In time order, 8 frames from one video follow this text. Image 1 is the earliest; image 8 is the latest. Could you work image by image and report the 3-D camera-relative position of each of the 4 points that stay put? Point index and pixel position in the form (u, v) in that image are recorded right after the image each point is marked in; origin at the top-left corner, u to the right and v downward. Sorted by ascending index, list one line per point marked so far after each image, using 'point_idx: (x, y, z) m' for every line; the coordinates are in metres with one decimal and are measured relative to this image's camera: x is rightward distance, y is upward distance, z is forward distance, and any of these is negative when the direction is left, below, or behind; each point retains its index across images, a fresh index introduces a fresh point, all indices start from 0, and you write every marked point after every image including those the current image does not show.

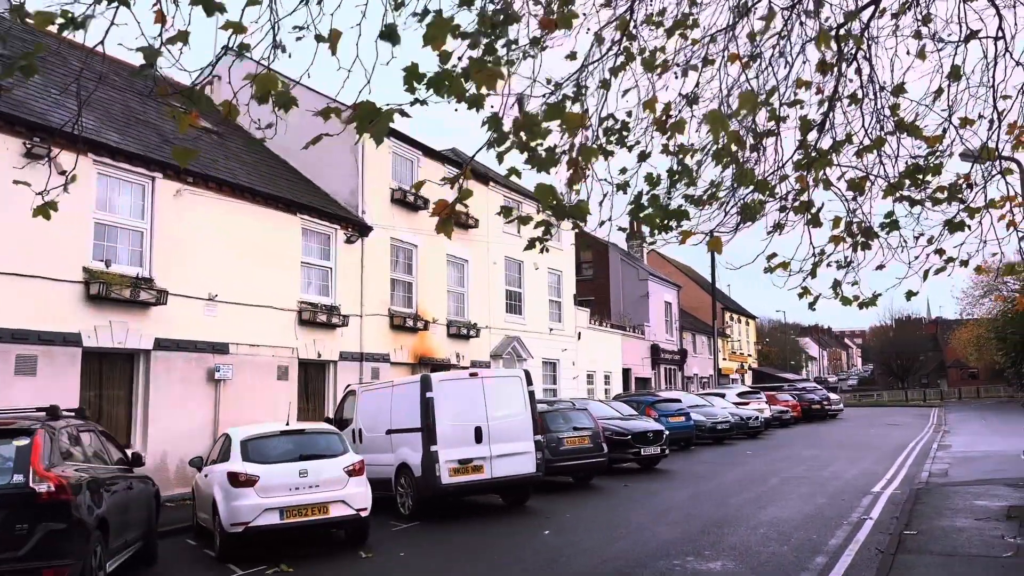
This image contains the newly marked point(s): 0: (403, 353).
0: (-2.4, -1.5, +18.1) m
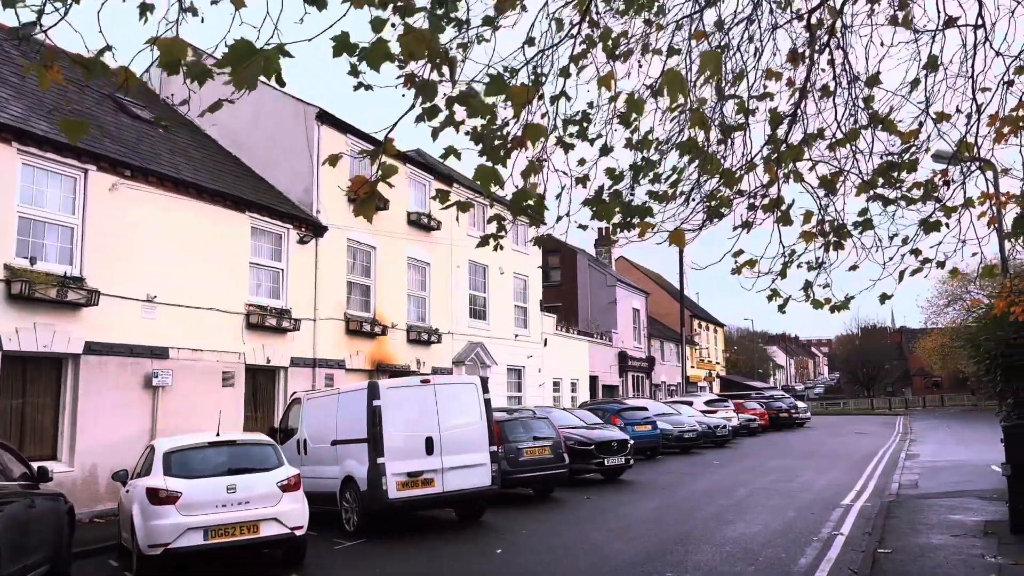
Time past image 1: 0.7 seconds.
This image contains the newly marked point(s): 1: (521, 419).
0: (-3.3, -1.5, +17.4) m
1: (+0.2, -2.1, +12.8) m
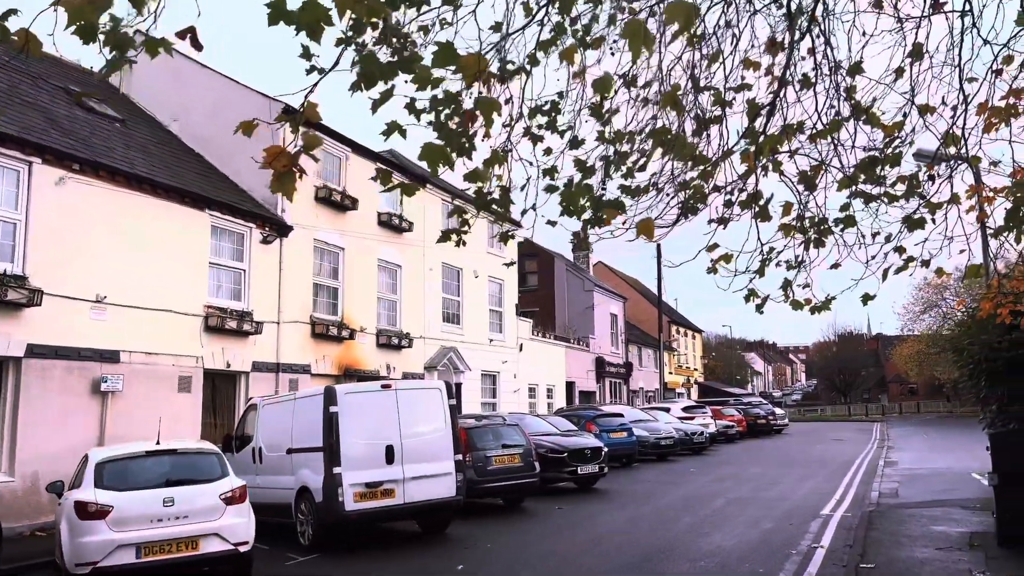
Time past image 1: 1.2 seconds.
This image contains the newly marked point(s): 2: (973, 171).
0: (-3.8, -1.6, +16.8) m
1: (-0.3, -2.1, +12.3) m
2: (+4.1, +1.0, +7.1) m
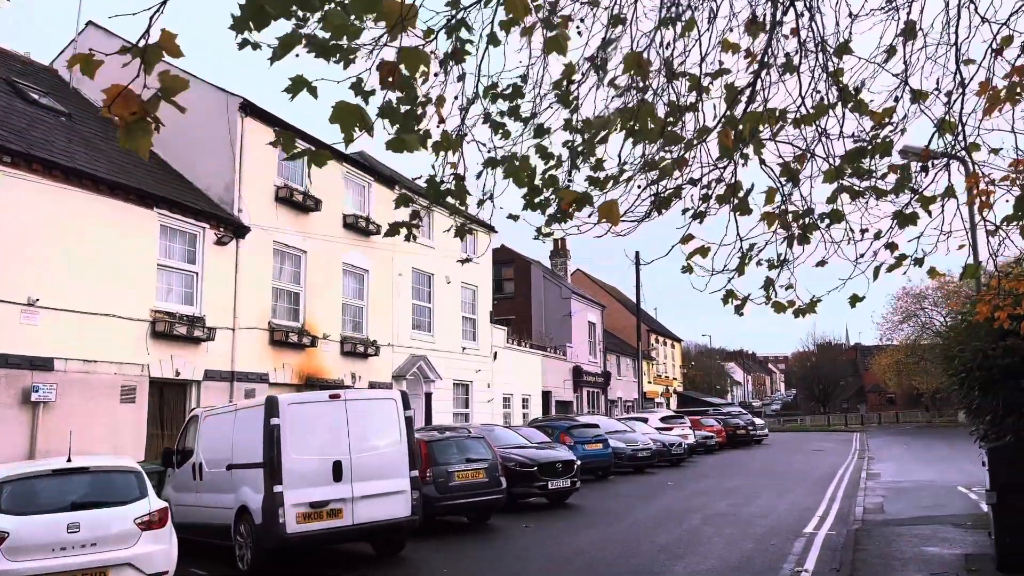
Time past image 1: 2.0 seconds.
0: (-4.4, -1.7, +15.9) m
1: (-0.8, -2.1, +11.5) m
2: (+3.7, +1.0, +6.5) m
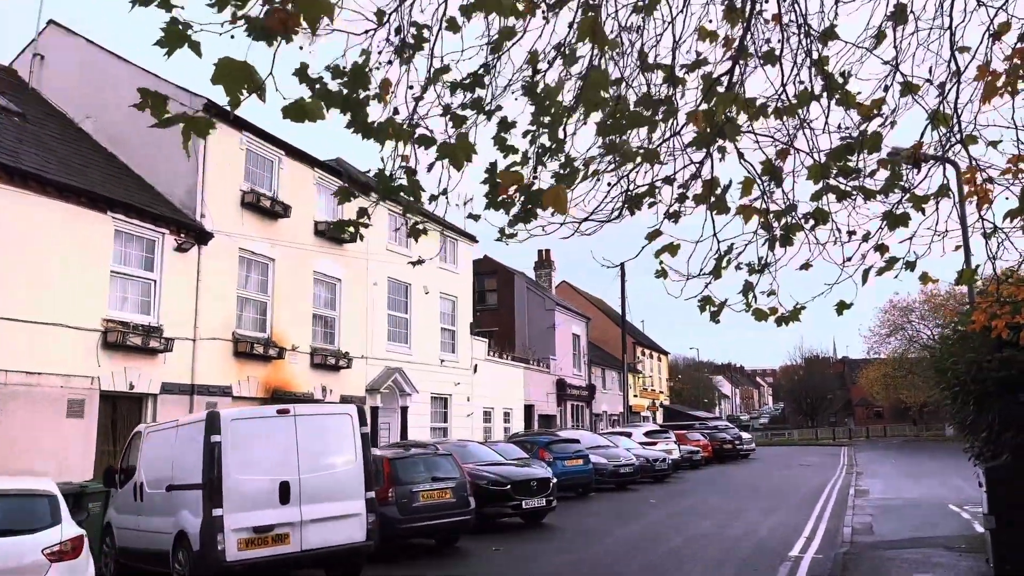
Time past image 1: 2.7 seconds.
0: (-4.9, -1.8, +15.2) m
1: (-1.2, -2.2, +10.8) m
2: (+3.4, +1.0, +6.0) m
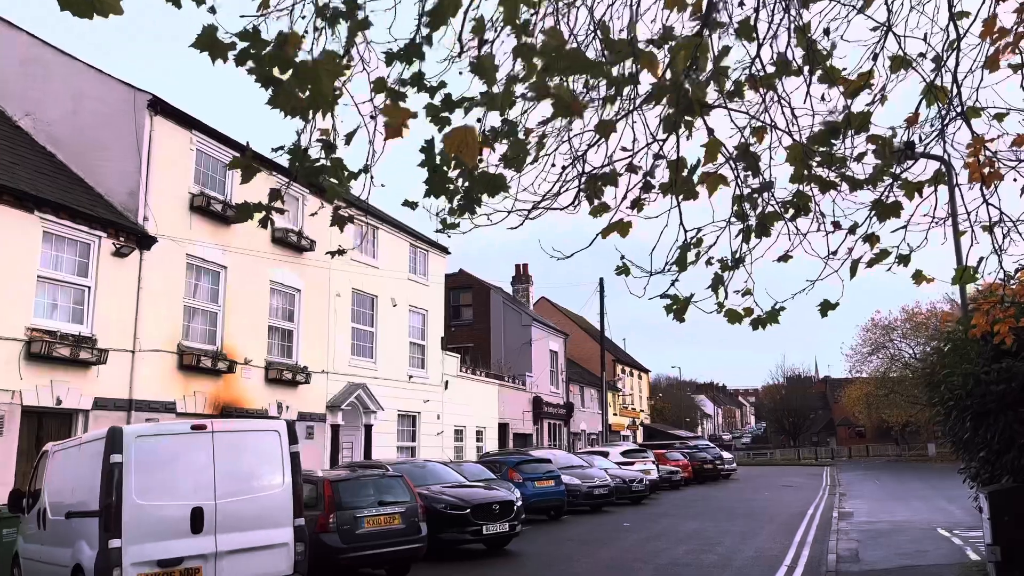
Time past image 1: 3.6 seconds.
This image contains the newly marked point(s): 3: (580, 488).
0: (-5.5, -2.0, +14.2) m
1: (-1.7, -2.3, +9.9) m
2: (+2.9, +1.0, +5.2) m
3: (+1.6, -4.6, +18.6) m
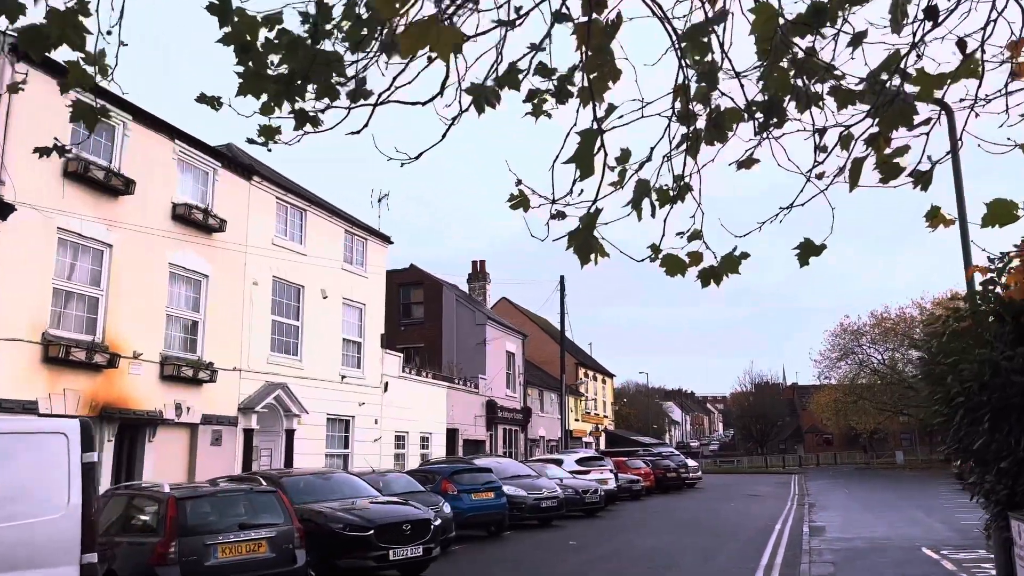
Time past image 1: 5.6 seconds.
0: (-6.6, -1.7, +12.1) m
1: (-2.7, -2.0, +7.9) m
2: (+2.2, +1.3, +3.4) m
3: (+0.3, -4.4, +16.7) m
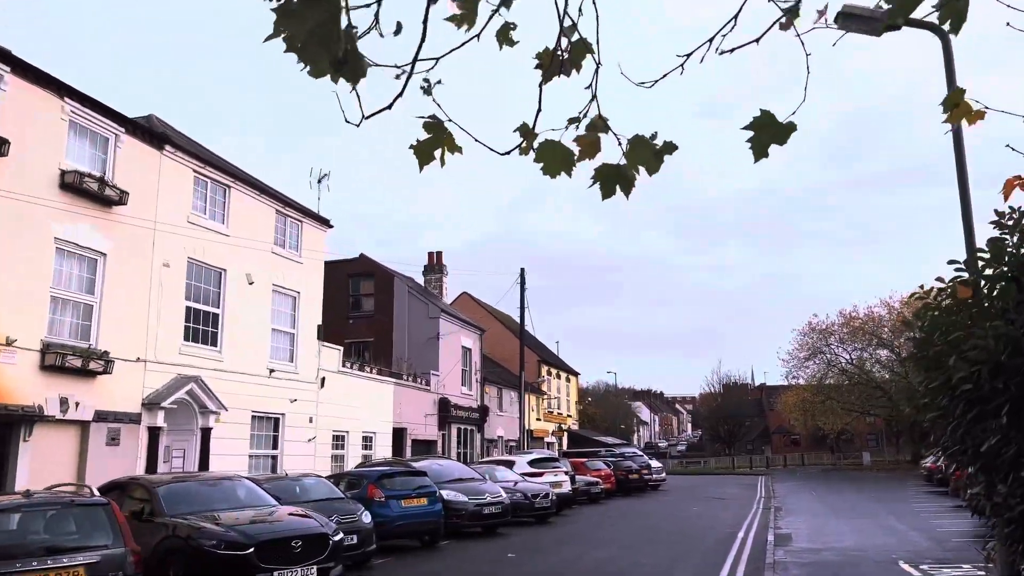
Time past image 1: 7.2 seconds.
0: (-7.6, -1.3, +10.3) m
1: (-3.5, -1.7, +6.3) m
2: (+1.5, +1.6, +1.9) m
3: (-0.9, -4.1, +15.2) m
